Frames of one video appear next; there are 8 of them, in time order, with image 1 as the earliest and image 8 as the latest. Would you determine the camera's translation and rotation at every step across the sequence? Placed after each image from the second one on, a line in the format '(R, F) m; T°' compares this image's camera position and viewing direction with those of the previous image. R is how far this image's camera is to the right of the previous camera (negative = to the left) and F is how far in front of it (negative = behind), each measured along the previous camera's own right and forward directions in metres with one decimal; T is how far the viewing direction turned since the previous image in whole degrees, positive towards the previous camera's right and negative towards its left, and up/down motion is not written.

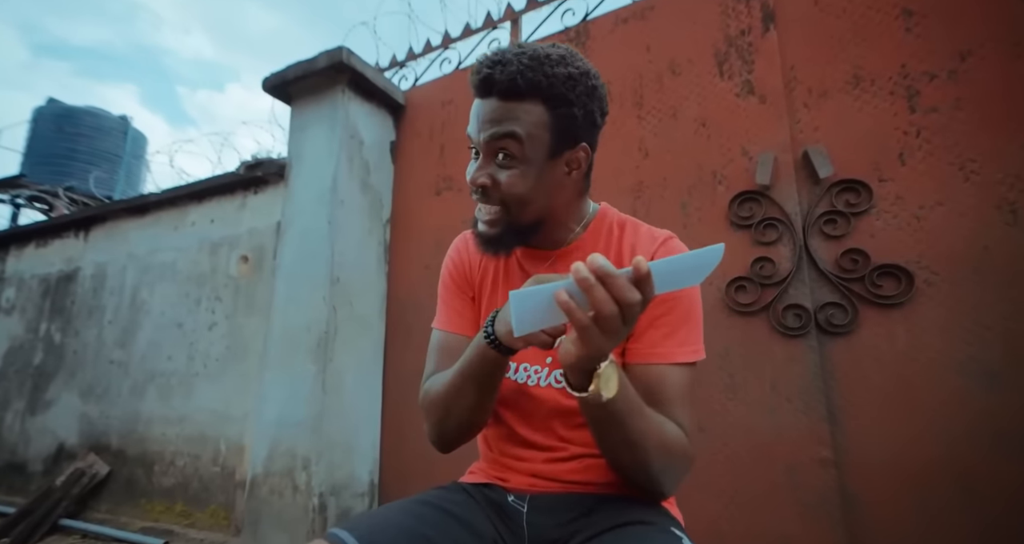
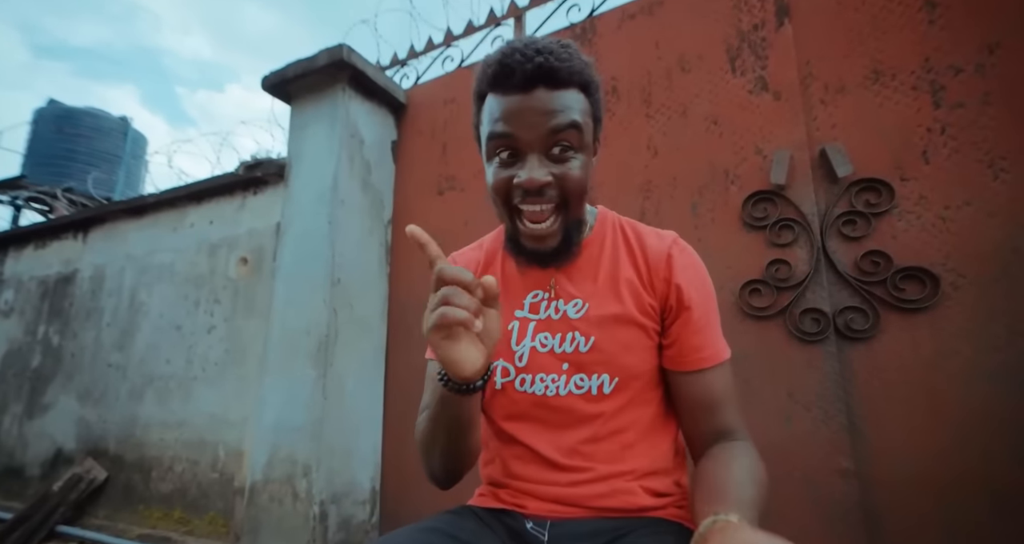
(0.0, +0.1) m; 0°
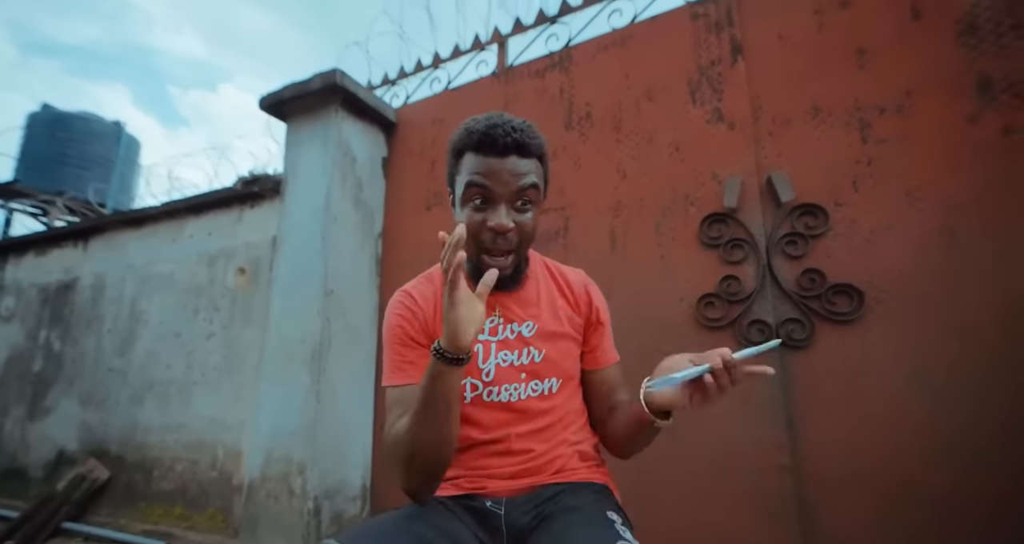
(+0.1, -0.2) m; +1°
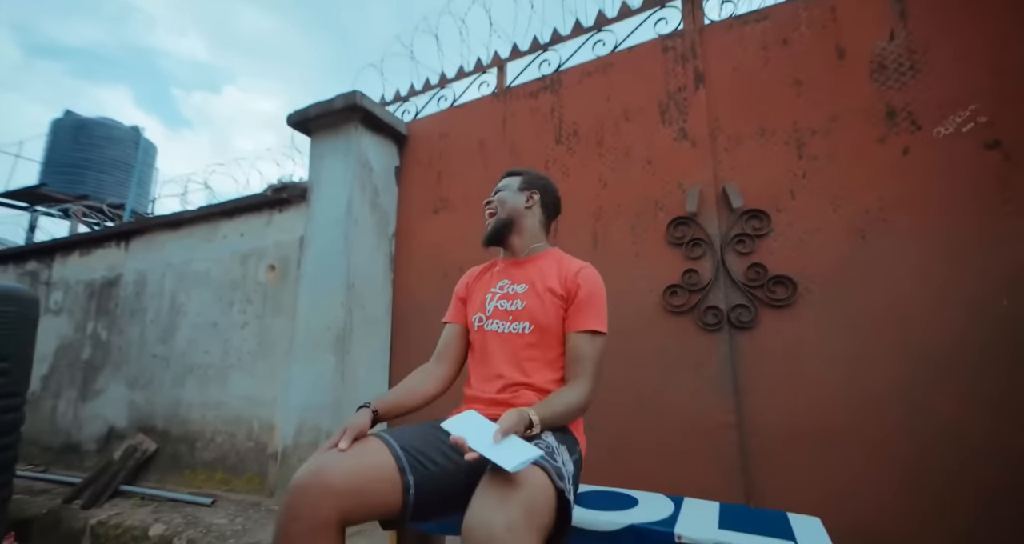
(0.0, -0.3) m; 0°
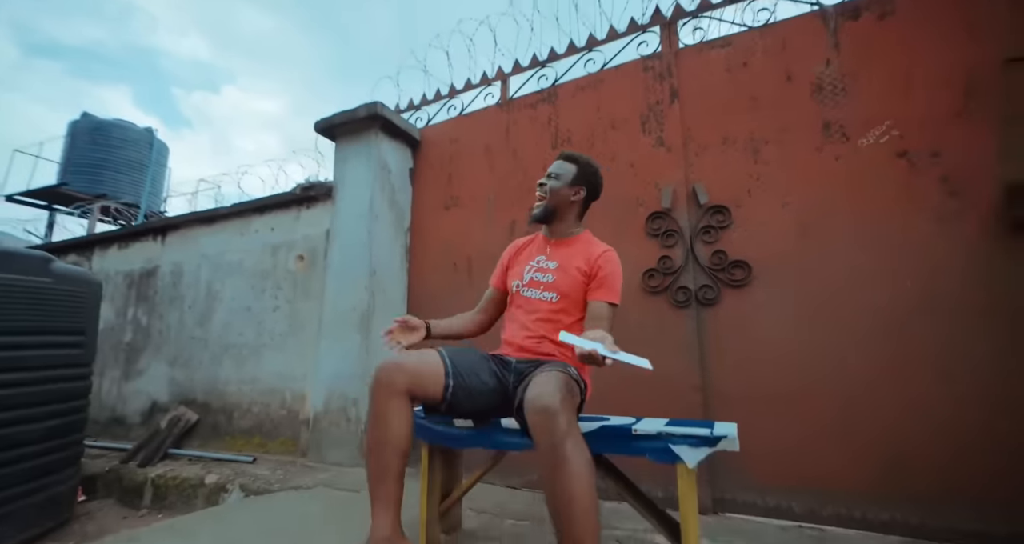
(0.0, -0.4) m; 0°
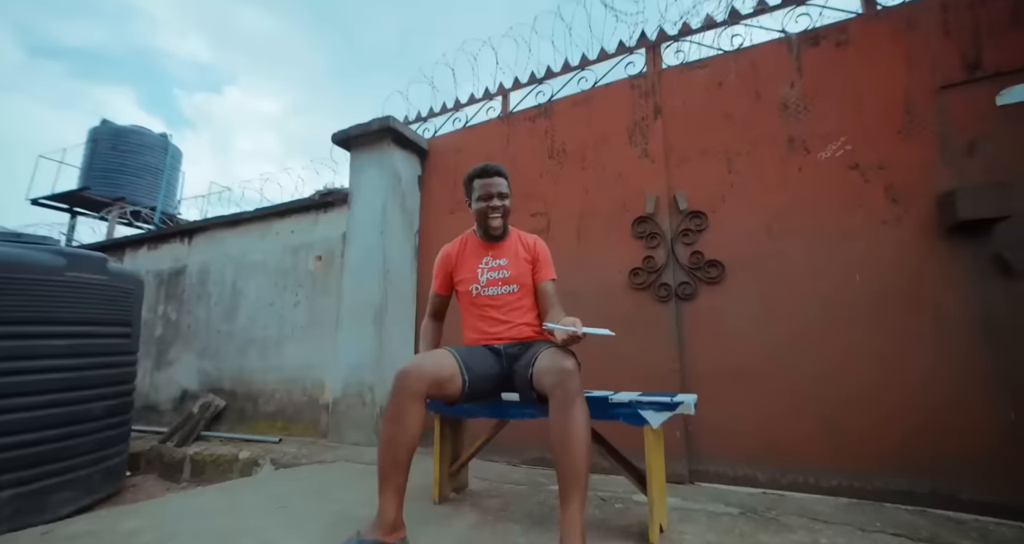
(0.0, -0.3) m; 0°
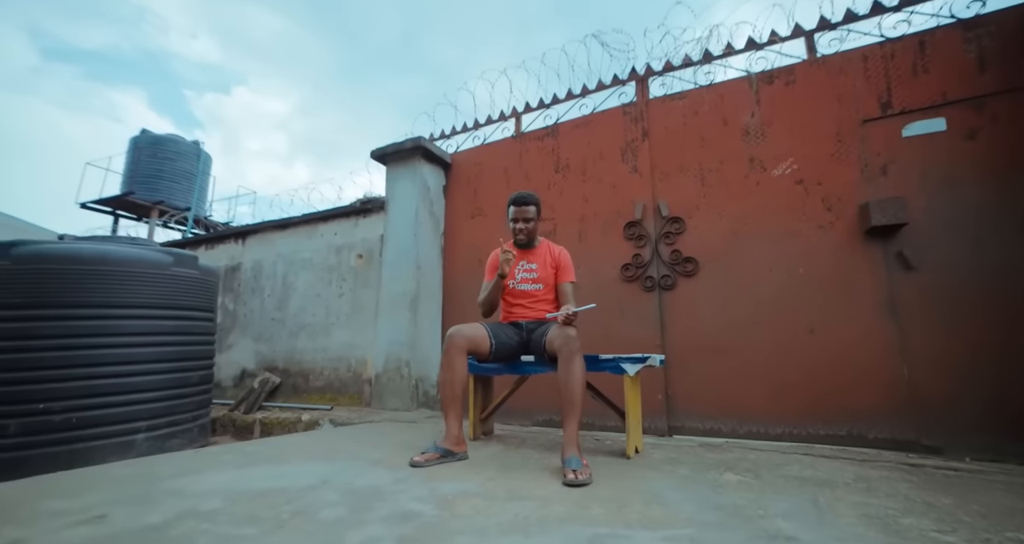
(0.0, -0.6) m; -1°
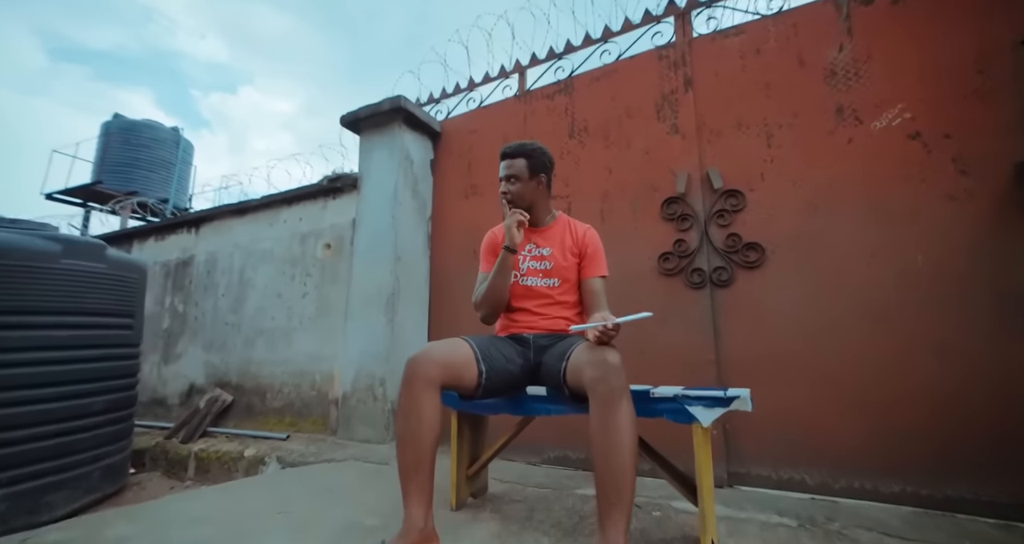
(0.0, +0.8) m; -1°
